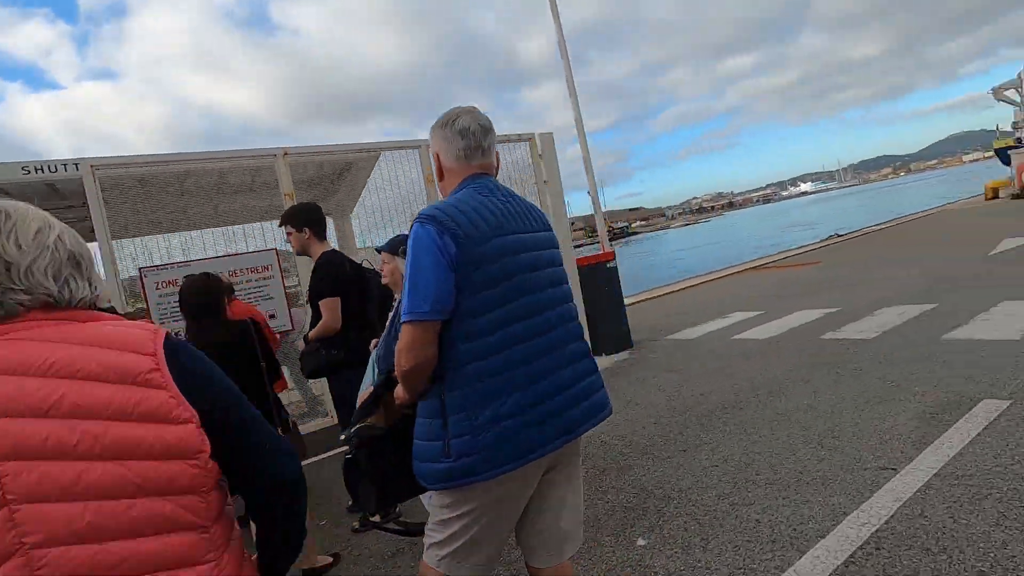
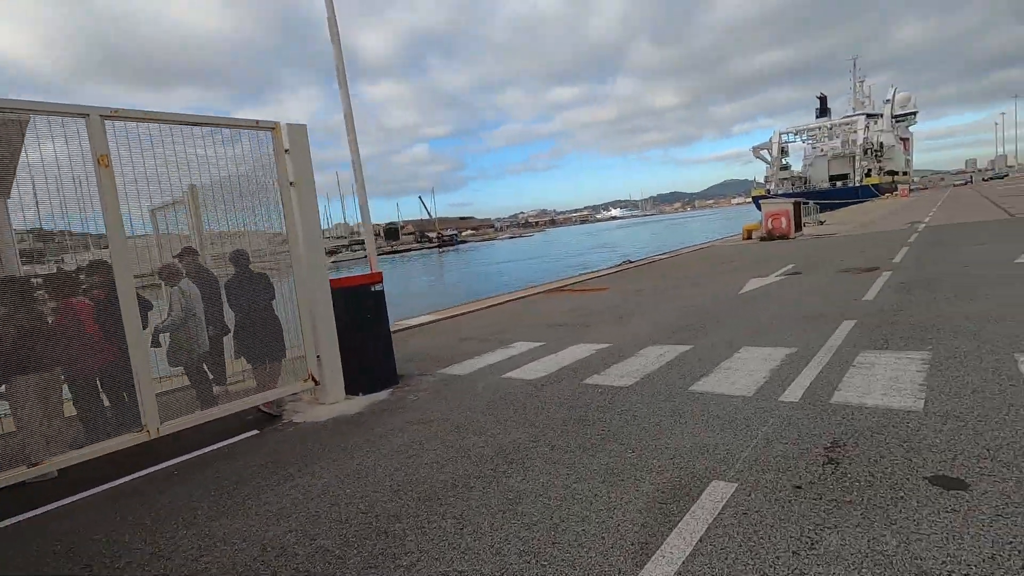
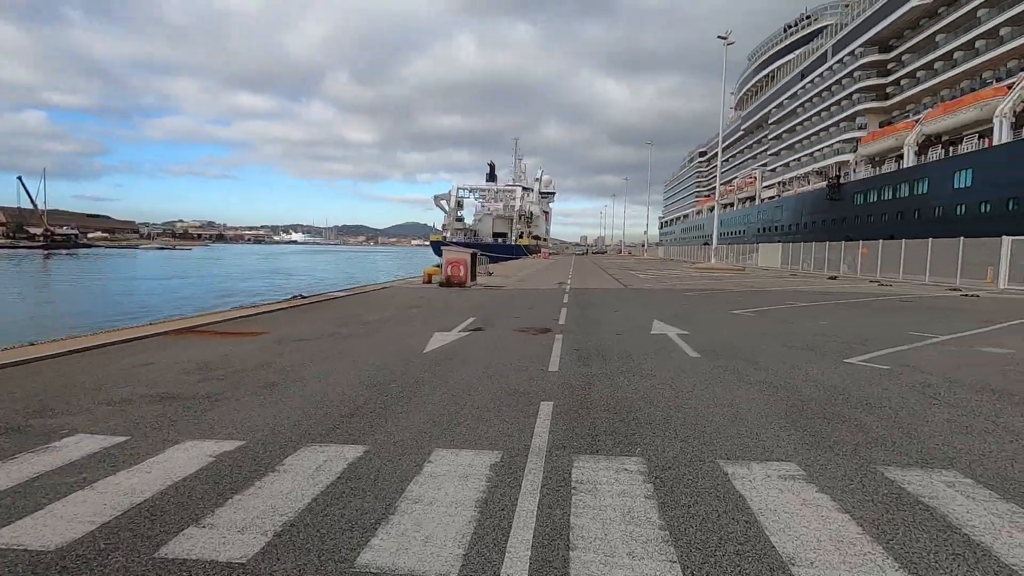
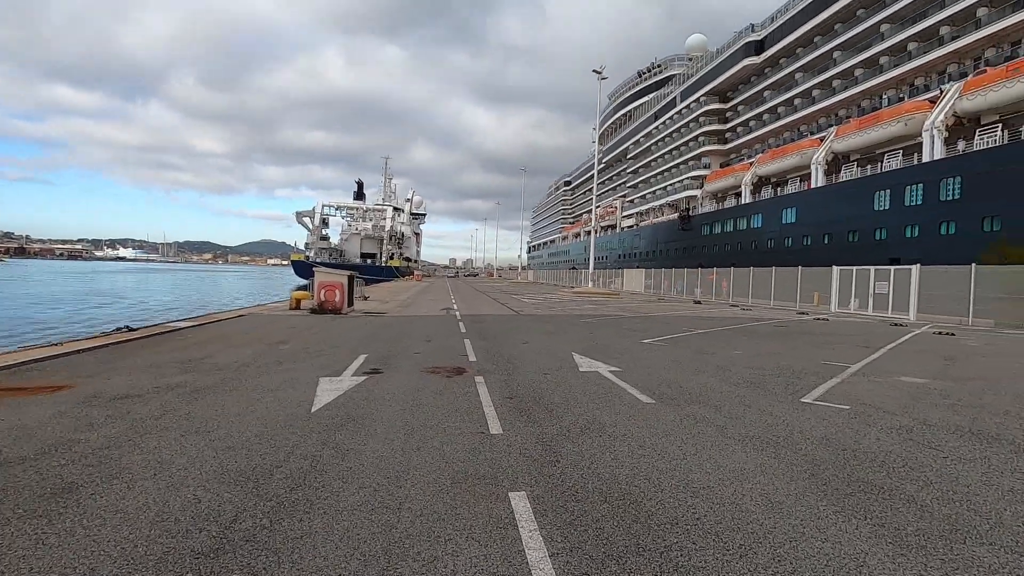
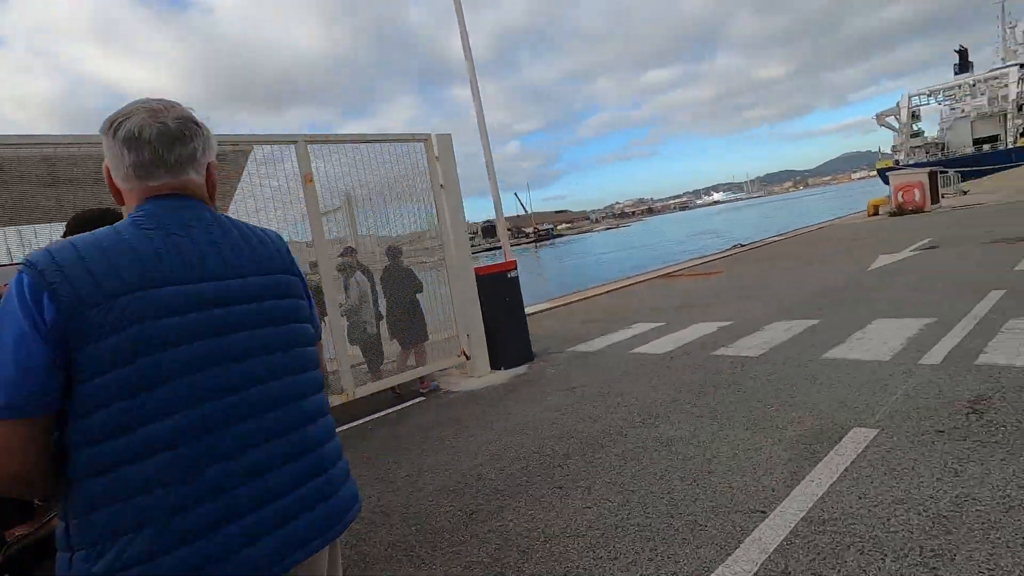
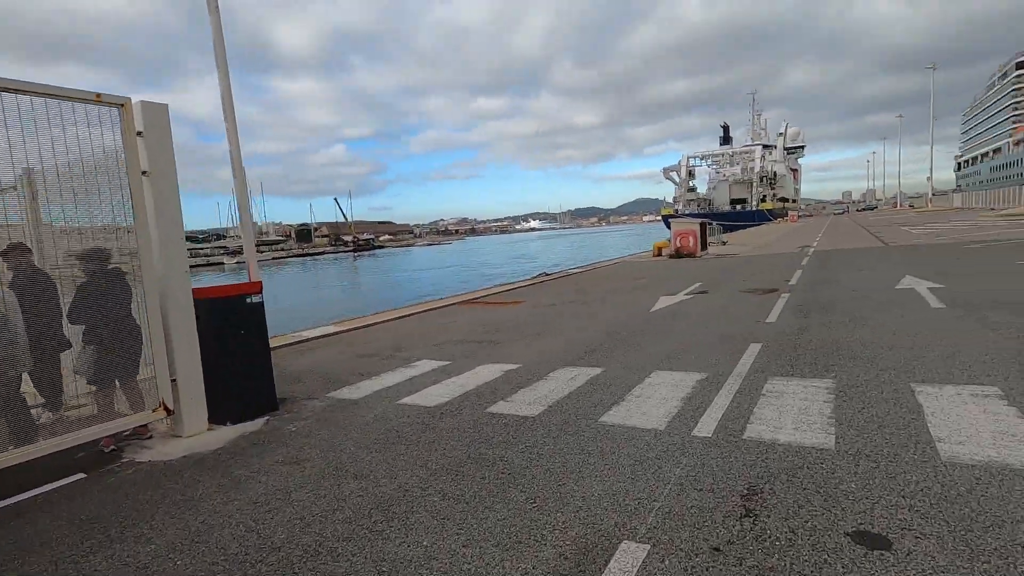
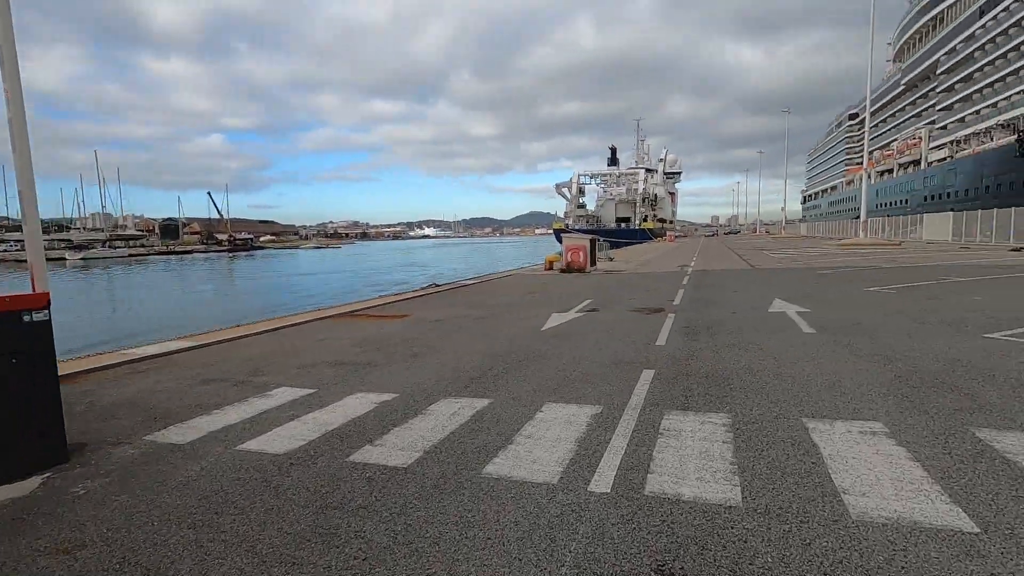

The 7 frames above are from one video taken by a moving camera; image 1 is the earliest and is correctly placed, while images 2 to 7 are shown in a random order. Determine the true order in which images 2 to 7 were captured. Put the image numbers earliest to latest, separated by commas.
5, 2, 6, 7, 3, 4
